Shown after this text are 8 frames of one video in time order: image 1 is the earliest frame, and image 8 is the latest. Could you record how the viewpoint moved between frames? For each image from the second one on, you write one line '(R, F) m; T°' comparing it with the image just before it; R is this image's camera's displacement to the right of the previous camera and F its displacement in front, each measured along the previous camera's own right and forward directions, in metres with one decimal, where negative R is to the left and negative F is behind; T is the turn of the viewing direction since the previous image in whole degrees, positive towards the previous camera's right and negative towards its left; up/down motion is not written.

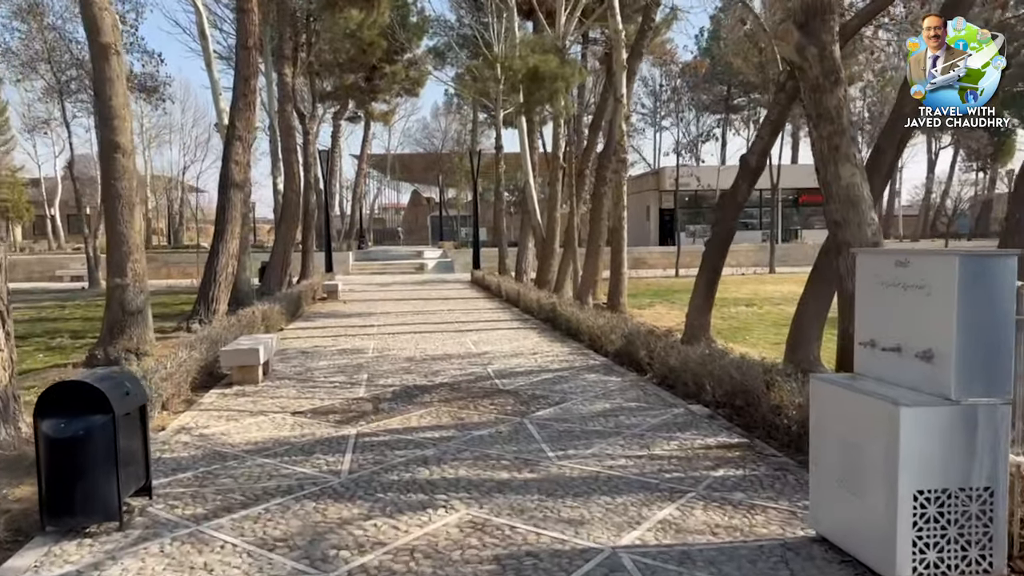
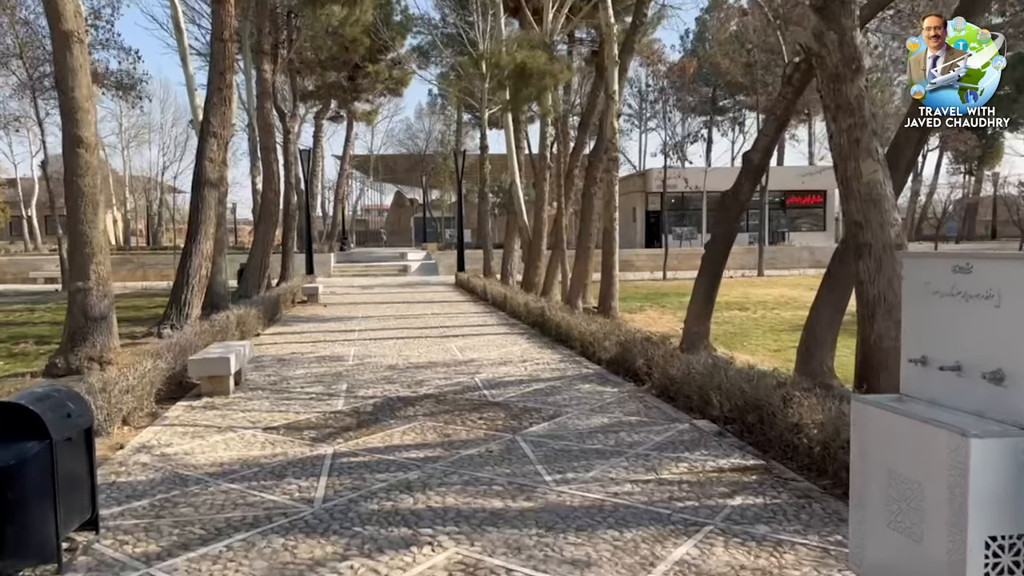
(-0.1, +0.5) m; +1°
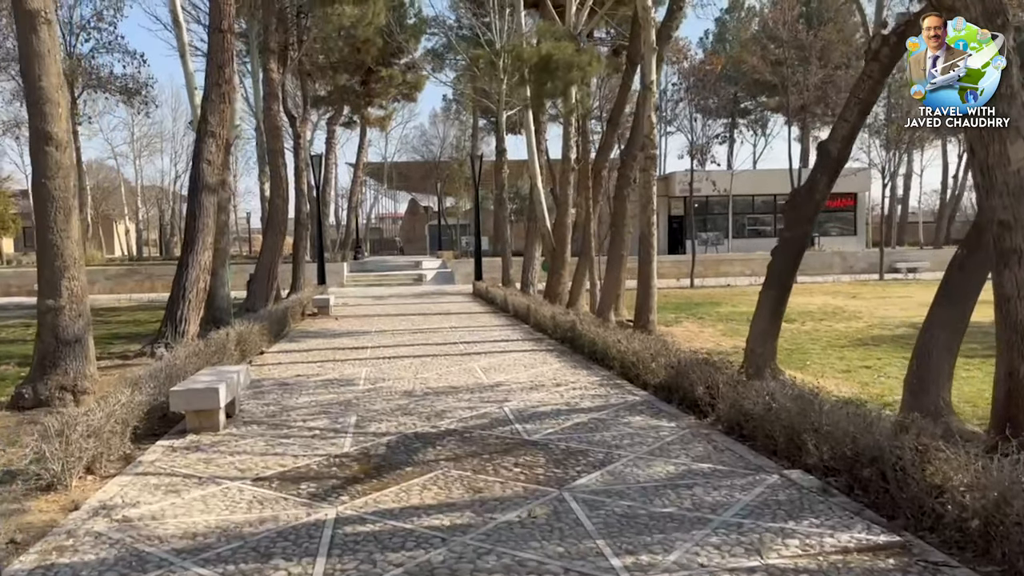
(-0.2, +1.2) m; -1°
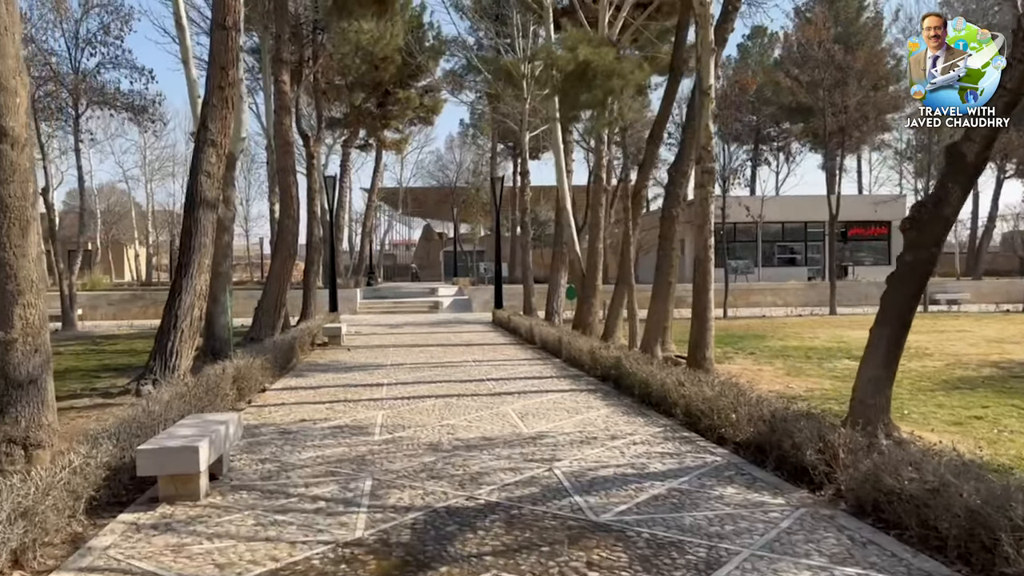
(-0.3, +1.4) m; -1°
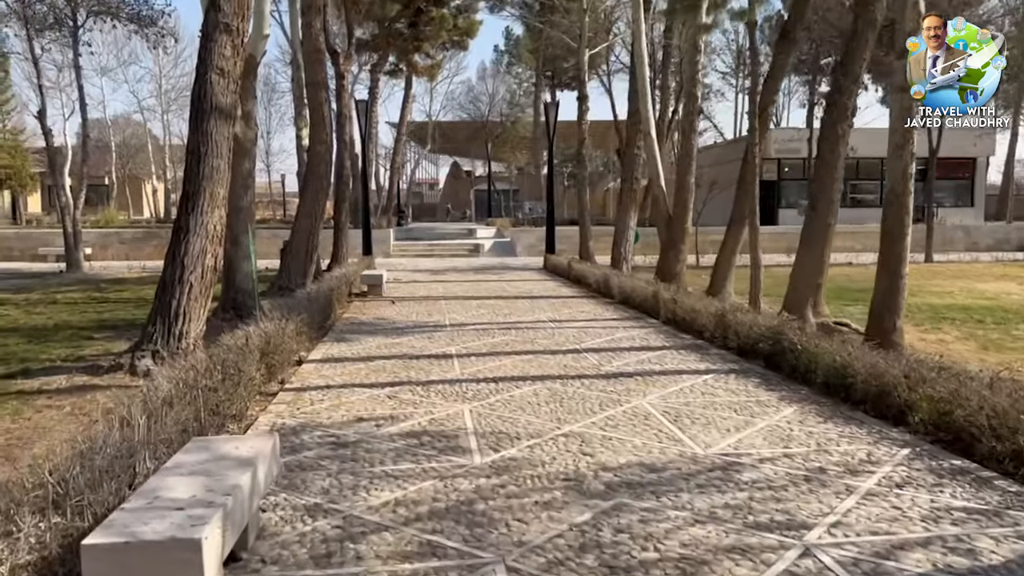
(-1.0, +2.7) m; -1°
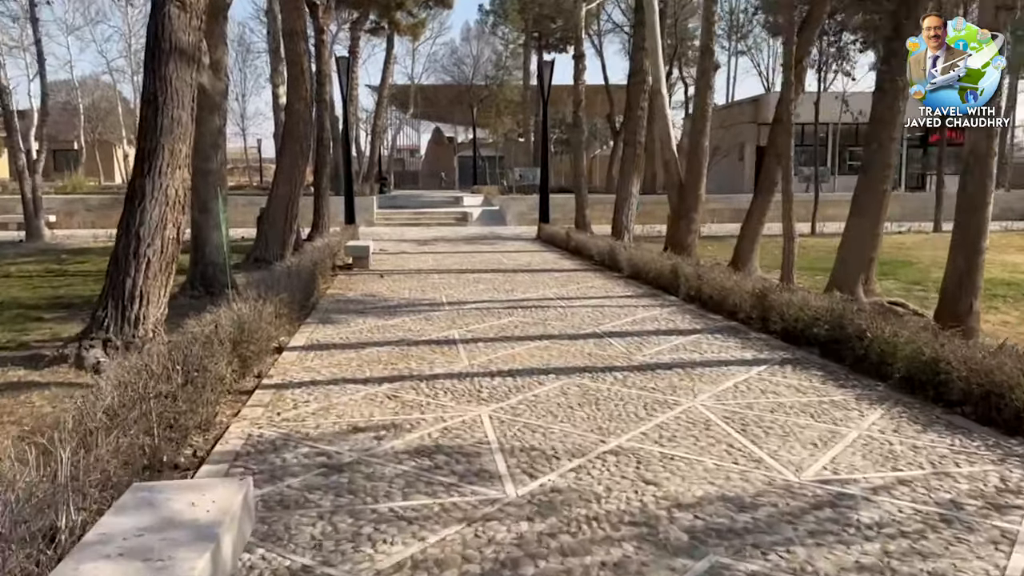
(-0.3, +1.1) m; +1°
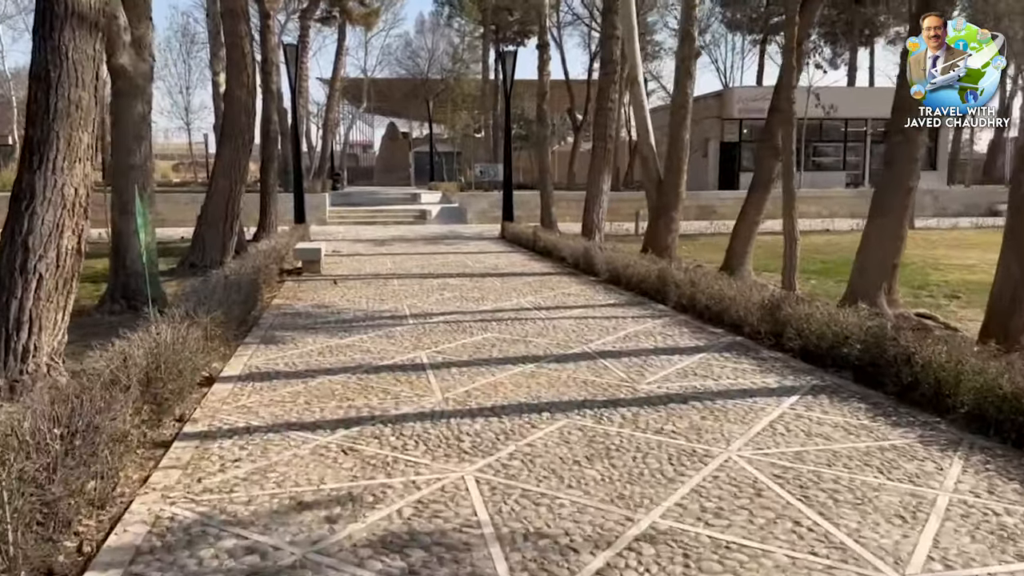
(-0.2, +1.1) m; +3°
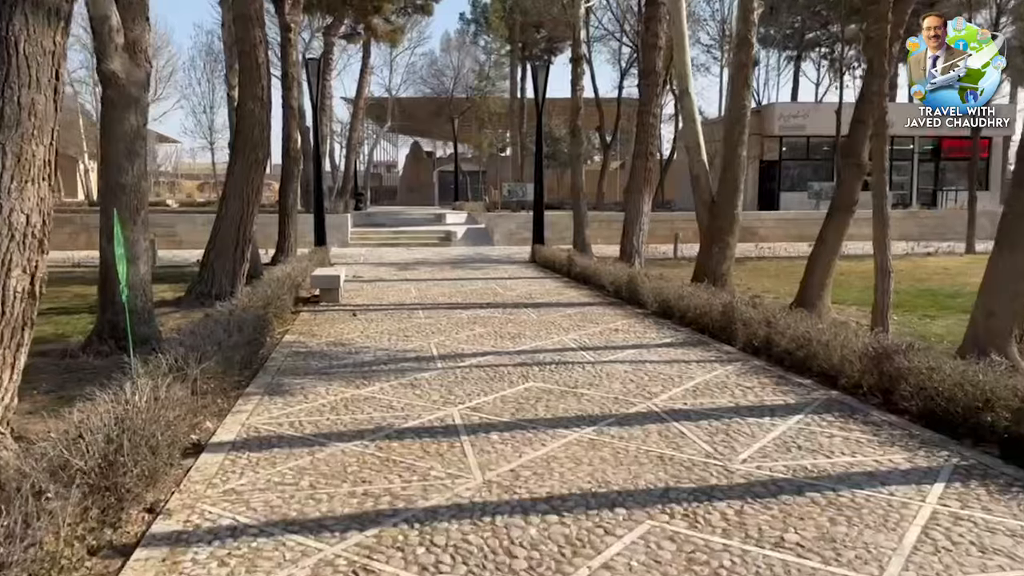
(-0.2, +1.1) m; -2°
